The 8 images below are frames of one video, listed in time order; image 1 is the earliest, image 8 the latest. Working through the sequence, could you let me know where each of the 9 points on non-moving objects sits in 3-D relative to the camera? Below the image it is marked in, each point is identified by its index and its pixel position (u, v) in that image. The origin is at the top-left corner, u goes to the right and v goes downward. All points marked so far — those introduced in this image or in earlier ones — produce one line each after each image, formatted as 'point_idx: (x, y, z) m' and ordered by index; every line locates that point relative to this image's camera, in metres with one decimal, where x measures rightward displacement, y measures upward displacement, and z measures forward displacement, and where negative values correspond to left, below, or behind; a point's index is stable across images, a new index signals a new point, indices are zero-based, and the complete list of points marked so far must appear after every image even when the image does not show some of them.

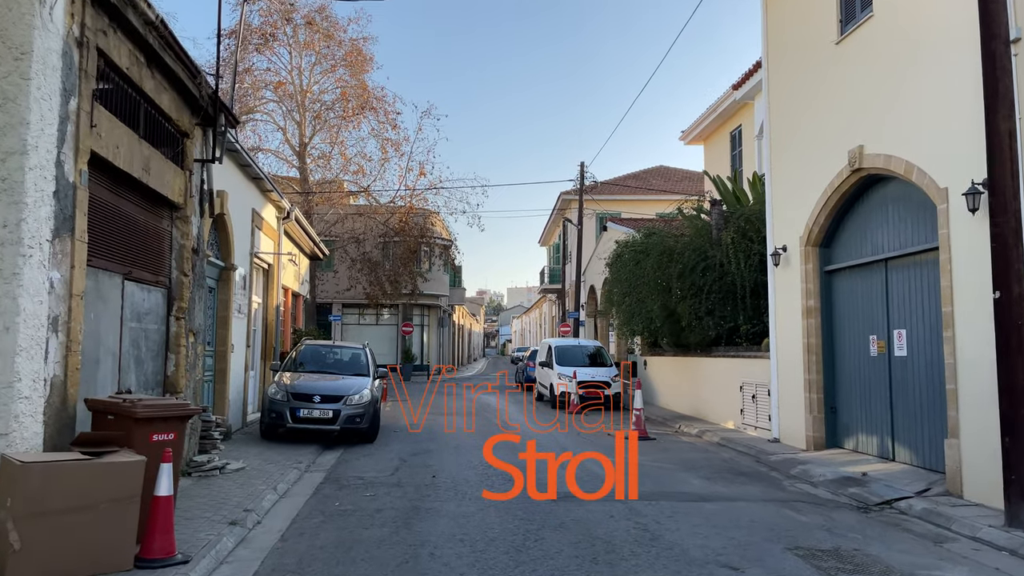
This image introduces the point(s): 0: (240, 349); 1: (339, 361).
0: (-4.6, -1.0, +13.3) m
1: (-3.0, -1.3, +13.8) m
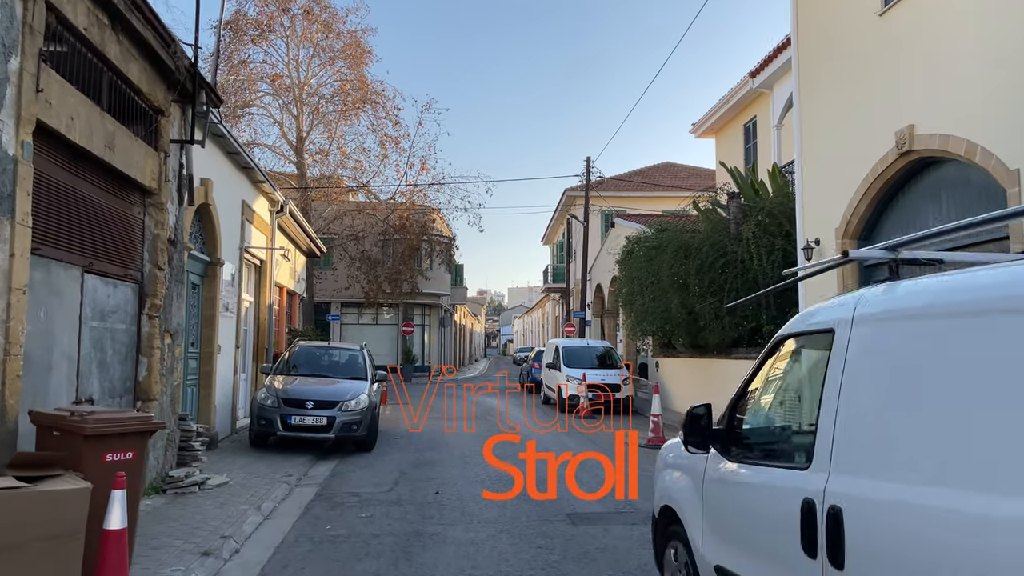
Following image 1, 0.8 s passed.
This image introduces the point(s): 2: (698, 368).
0: (-4.5, -1.0, +12.4) m
1: (-2.9, -1.2, +12.9) m
2: (+3.8, -1.6, +15.8) m
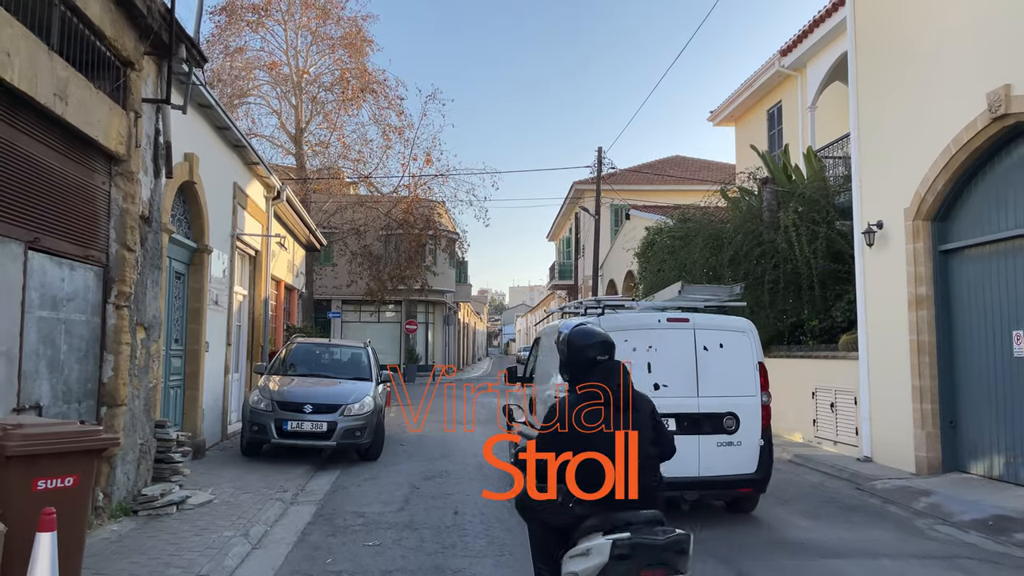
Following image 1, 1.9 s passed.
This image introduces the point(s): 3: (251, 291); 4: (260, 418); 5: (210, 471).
0: (-4.2, -0.9, +11.2) m
1: (-2.6, -1.1, +11.7) m
2: (+4.1, -1.5, +14.6) m
3: (-4.7, -0.1, +13.9) m
4: (-3.1, -1.6, +9.7) m
5: (-3.4, -2.1, +8.8) m
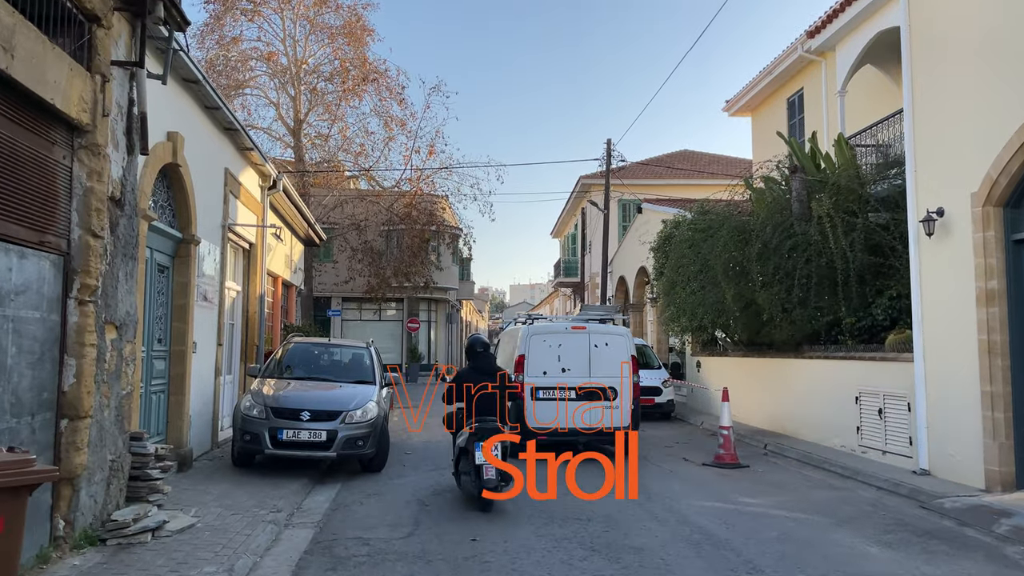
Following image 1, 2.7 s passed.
0: (-4.0, -0.8, +10.2) m
1: (-2.4, -1.0, +10.8) m
2: (+4.3, -1.4, +13.7) m
3: (-4.5, 0.0, +13.0) m
4: (-2.9, -1.6, +8.8) m
5: (-3.2, -2.0, +7.9) m
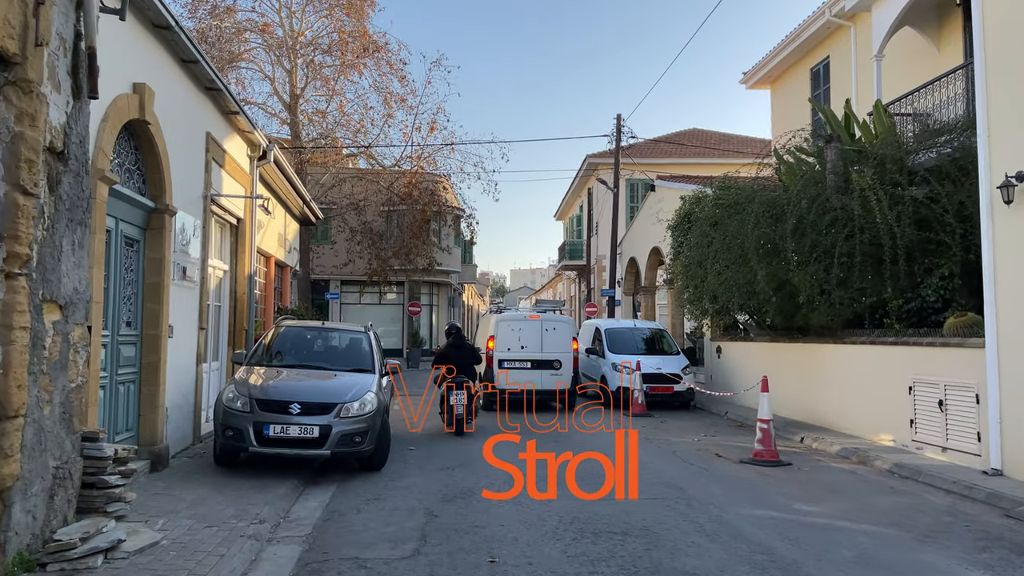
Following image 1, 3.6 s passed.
0: (-3.8, -0.5, +9.2) m
1: (-2.2, -0.7, +9.8) m
2: (+4.5, -1.1, +12.6) m
3: (-4.3, +0.3, +11.9) m
4: (-2.8, -1.3, +7.8) m
5: (-3.0, -1.8, +6.9) m
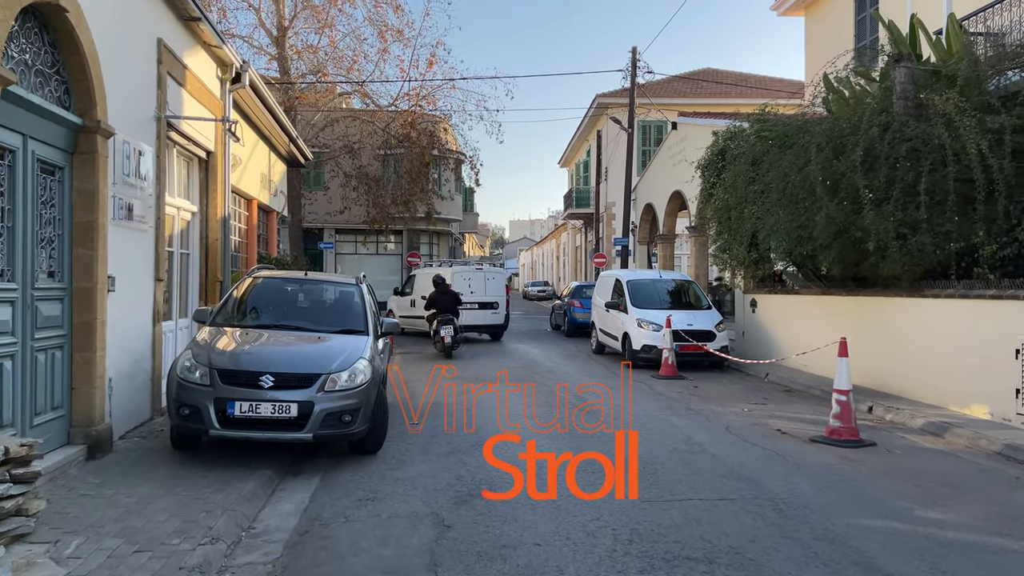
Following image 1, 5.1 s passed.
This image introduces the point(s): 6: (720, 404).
0: (-3.6, 0.0, +7.5) m
1: (-2.0, -0.2, +8.1) m
2: (+4.7, -0.3, +11.0) m
3: (-4.1, +1.1, +10.2) m
4: (-2.5, -0.9, +6.2) m
5: (-2.8, -1.4, +5.3) m
6: (+2.5, -1.4, +9.6) m
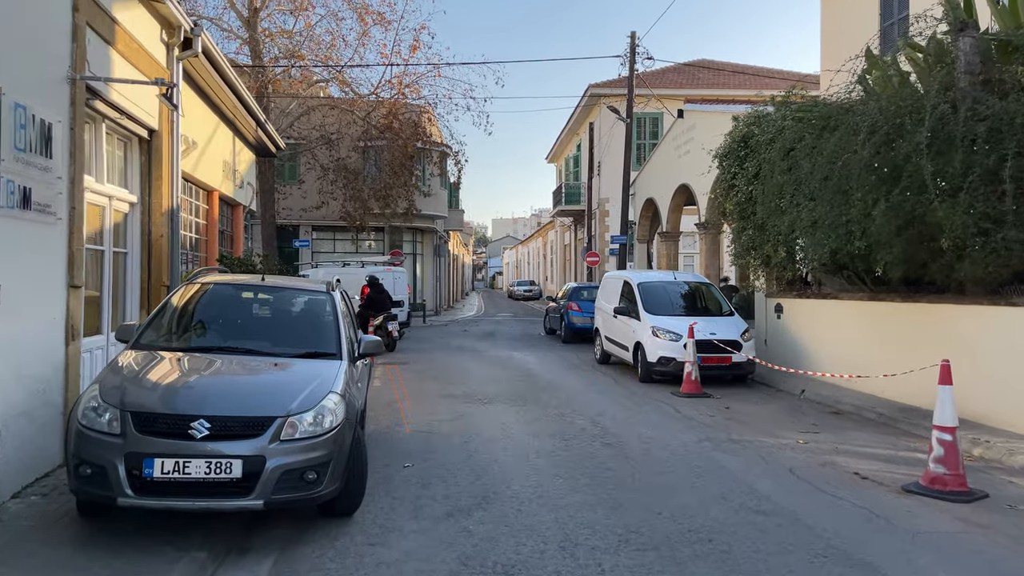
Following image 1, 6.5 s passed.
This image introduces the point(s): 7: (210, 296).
0: (-3.5, 0.0, +5.8) m
1: (-1.9, -0.2, +6.5) m
2: (+4.7, -0.4, +9.5) m
3: (-4.0, +1.0, +8.5) m
4: (-2.4, -0.9, +4.5) m
5: (-2.7, -1.5, +3.6) m
6: (+2.6, -1.5, +8.0) m
7: (-2.6, -0.1, +6.6) m
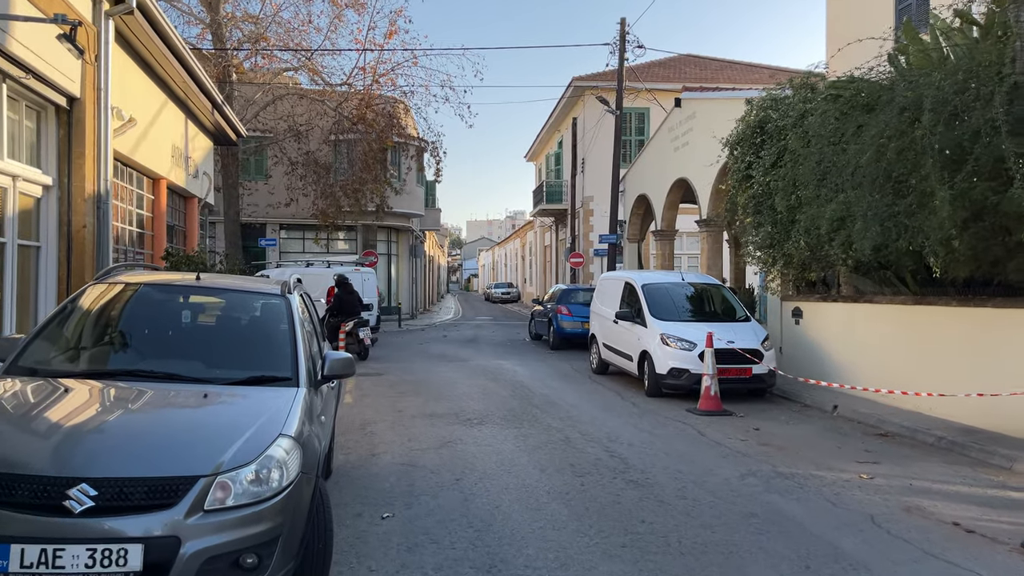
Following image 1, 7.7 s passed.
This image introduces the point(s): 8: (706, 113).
0: (-3.4, -0.1, +4.3) m
1: (-1.9, -0.2, +5.0) m
2: (+4.7, -0.4, +8.3) m
3: (-4.0, +1.0, +7.0) m
4: (-2.3, -0.9, +3.0) m
5: (-2.5, -1.5, +2.1) m
6: (+2.6, -1.5, +6.7) m
7: (-2.5, -0.1, +5.1) m
8: (+3.6, +3.3, +14.8) m
